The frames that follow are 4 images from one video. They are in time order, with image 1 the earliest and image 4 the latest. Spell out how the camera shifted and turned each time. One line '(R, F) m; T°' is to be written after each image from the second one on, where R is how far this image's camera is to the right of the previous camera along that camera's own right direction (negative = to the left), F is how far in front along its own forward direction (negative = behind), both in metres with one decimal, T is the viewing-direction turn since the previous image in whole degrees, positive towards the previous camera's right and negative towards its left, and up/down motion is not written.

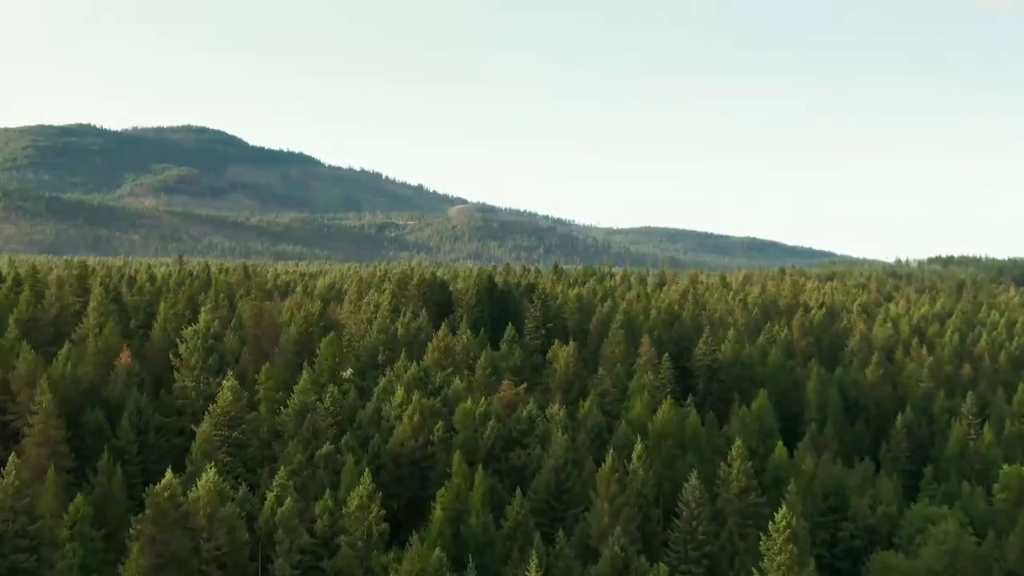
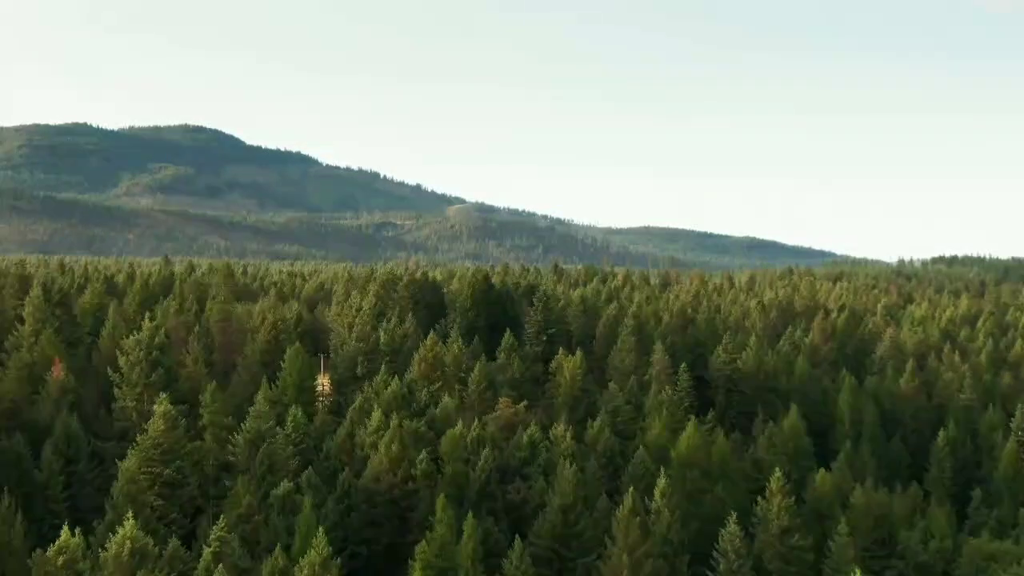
(0.0, +12.3) m; 0°
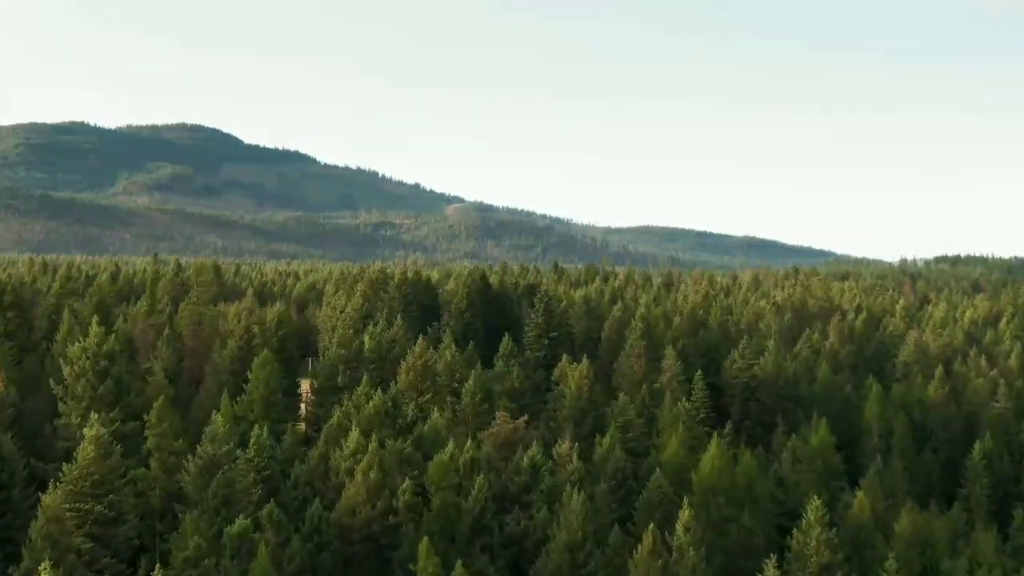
(0.0, +8.7) m; 0°
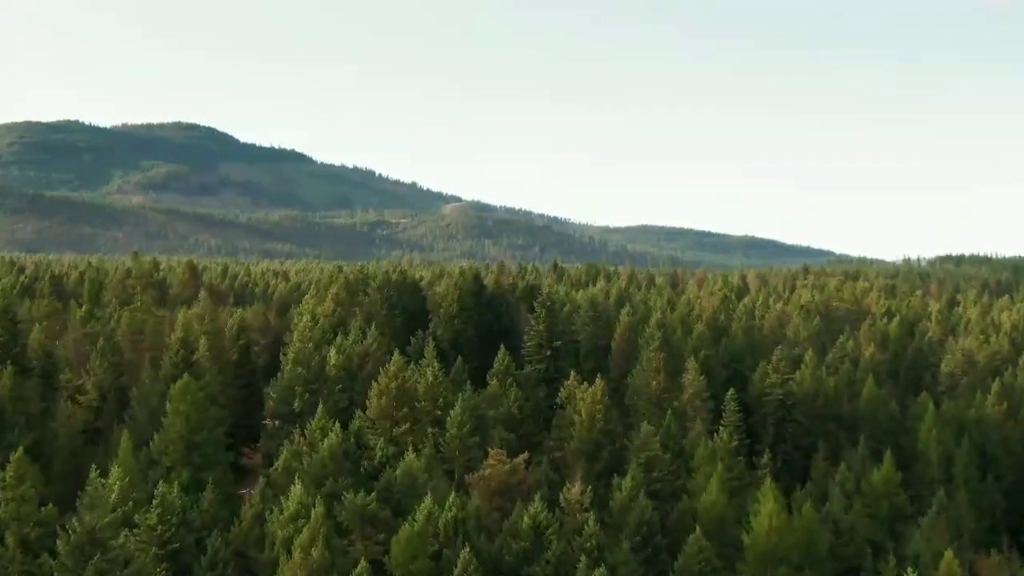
(+0.1, +14.2) m; 0°
